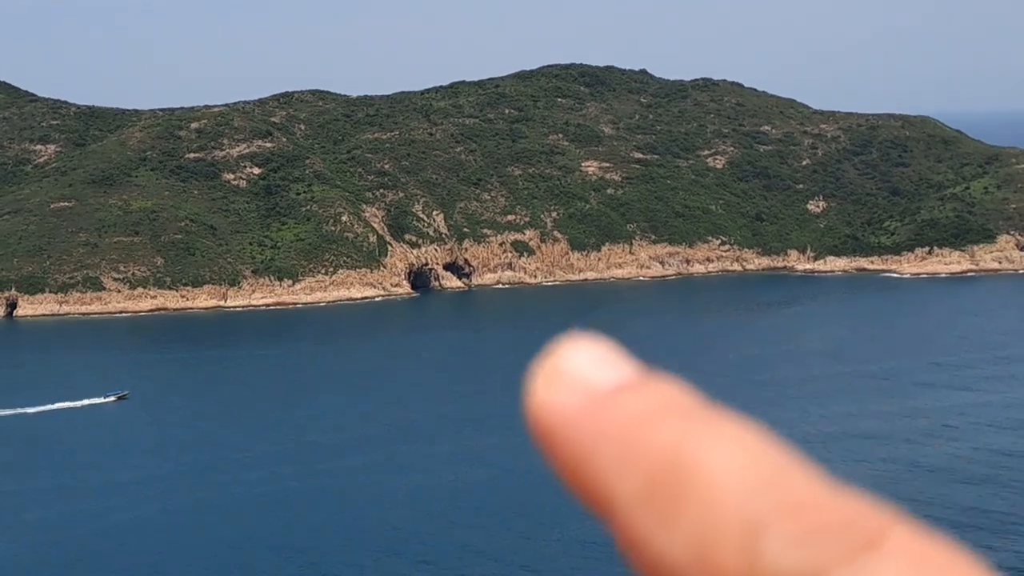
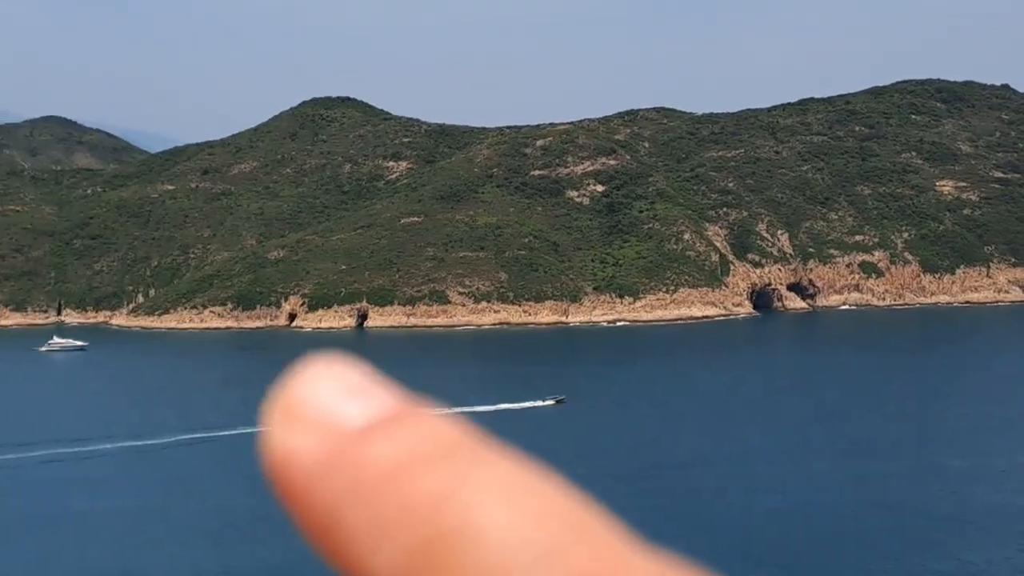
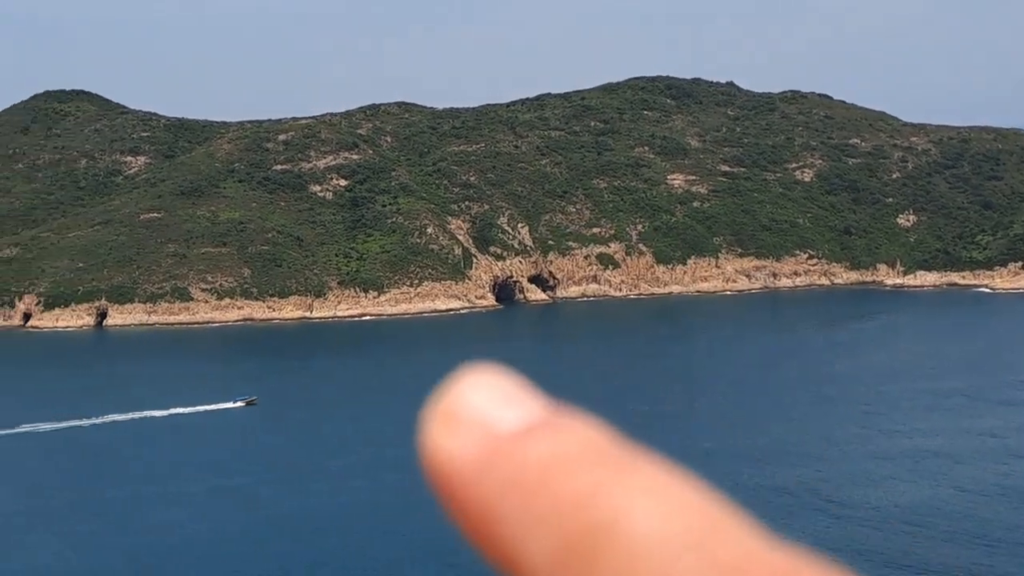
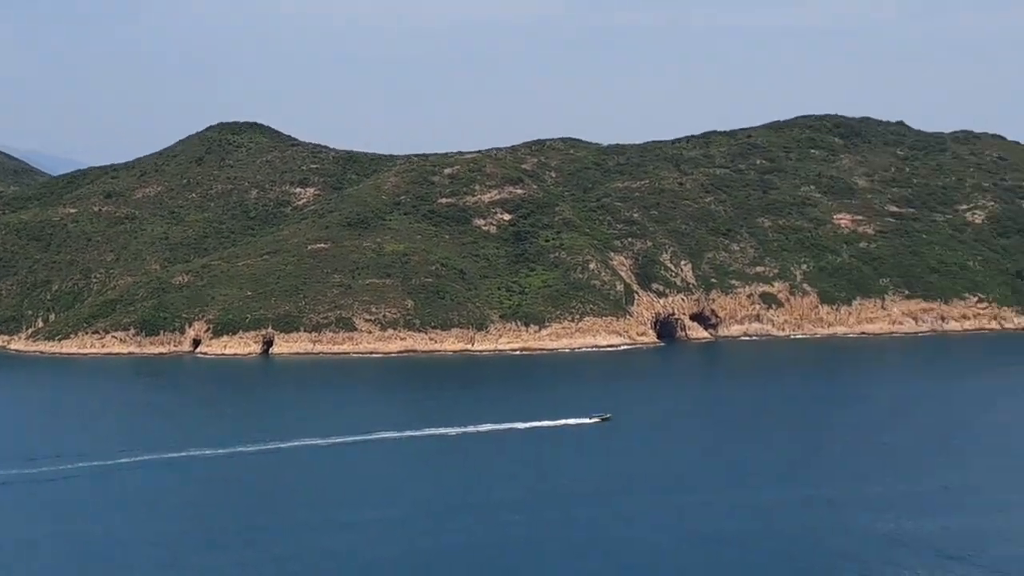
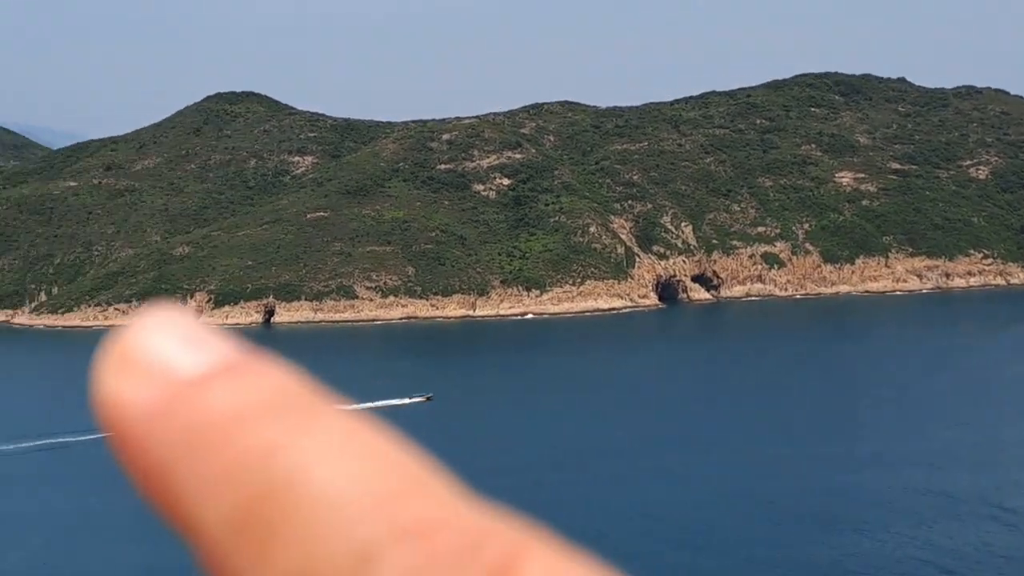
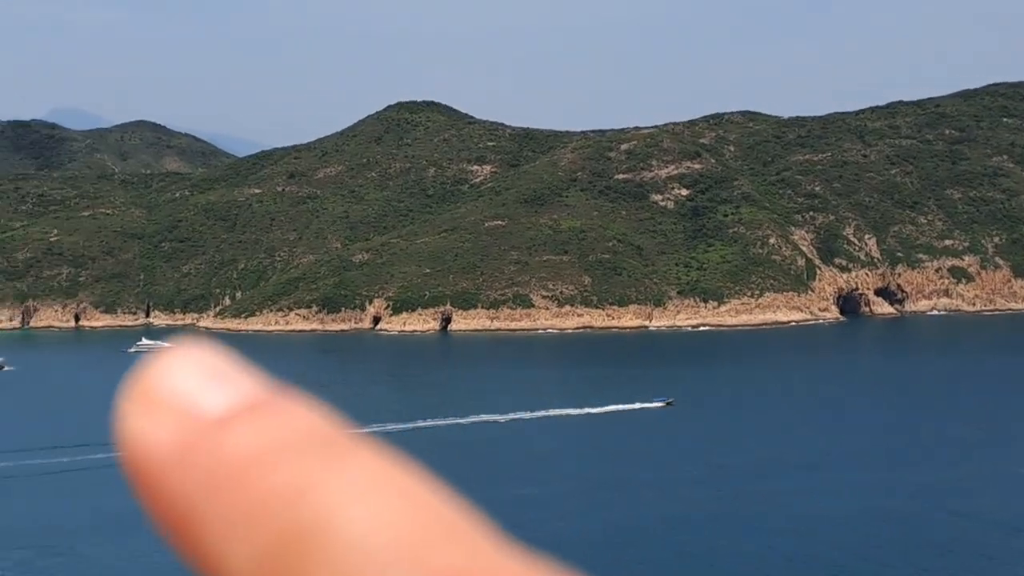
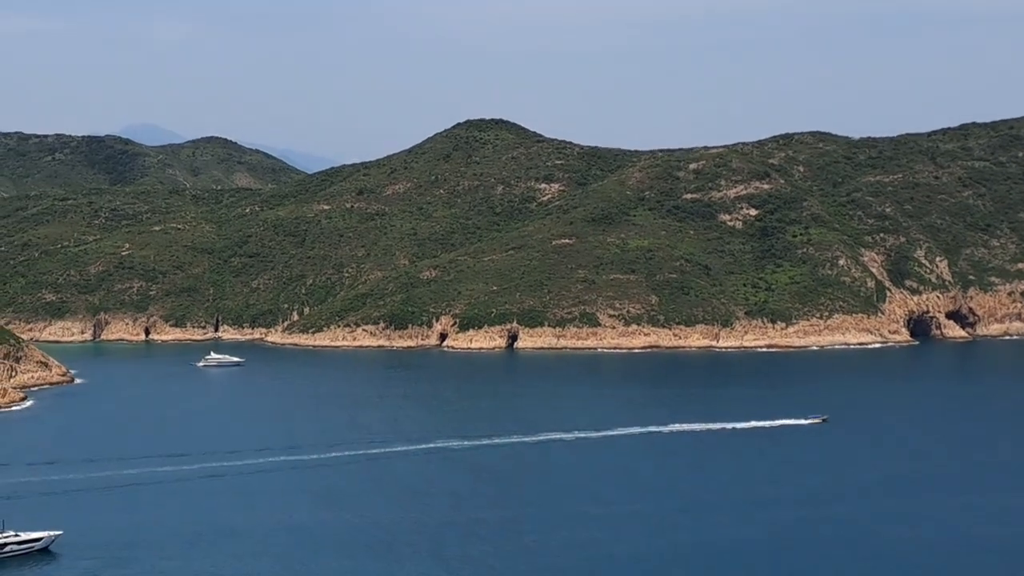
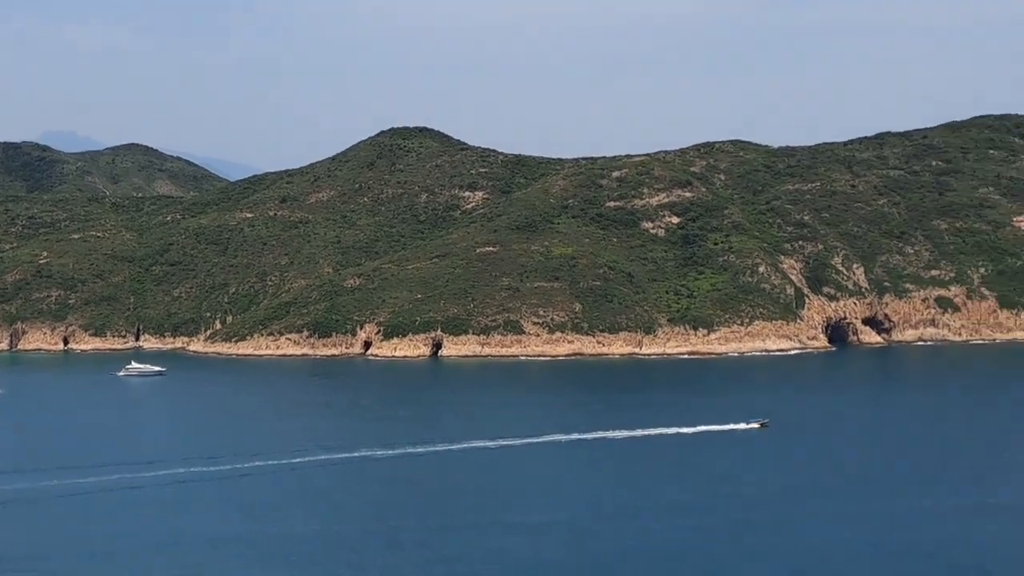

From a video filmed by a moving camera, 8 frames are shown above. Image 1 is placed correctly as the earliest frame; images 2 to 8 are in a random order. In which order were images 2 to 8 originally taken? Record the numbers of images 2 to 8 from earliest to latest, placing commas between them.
3, 5, 2, 6, 7, 8, 4
